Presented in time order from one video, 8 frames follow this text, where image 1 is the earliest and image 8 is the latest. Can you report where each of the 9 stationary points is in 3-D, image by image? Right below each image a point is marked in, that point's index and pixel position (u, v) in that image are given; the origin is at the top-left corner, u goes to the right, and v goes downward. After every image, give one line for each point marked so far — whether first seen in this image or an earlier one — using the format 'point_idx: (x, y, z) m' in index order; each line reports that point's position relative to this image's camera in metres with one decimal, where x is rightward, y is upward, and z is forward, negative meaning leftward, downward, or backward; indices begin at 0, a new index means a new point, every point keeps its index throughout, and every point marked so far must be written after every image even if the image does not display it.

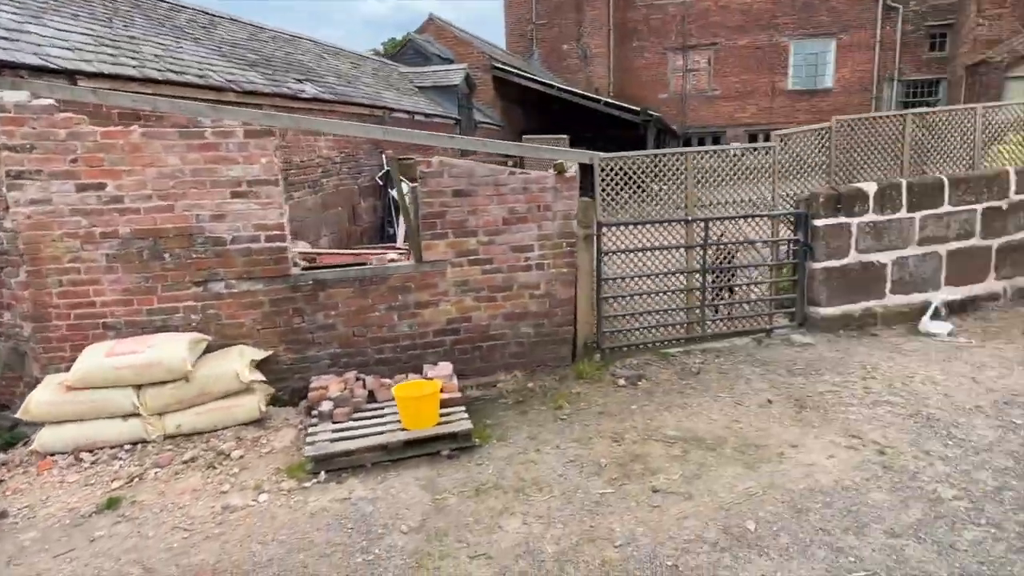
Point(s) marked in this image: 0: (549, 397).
0: (+0.3, -0.8, +4.9) m
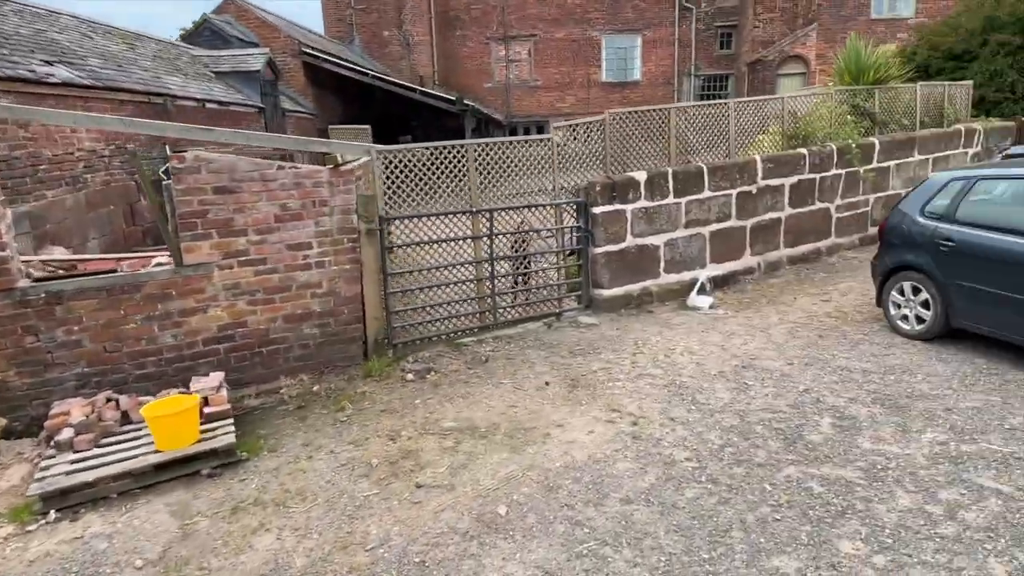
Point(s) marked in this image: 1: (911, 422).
0: (-1.3, -0.8, +4.7) m
1: (+2.4, -0.8, +3.8) m
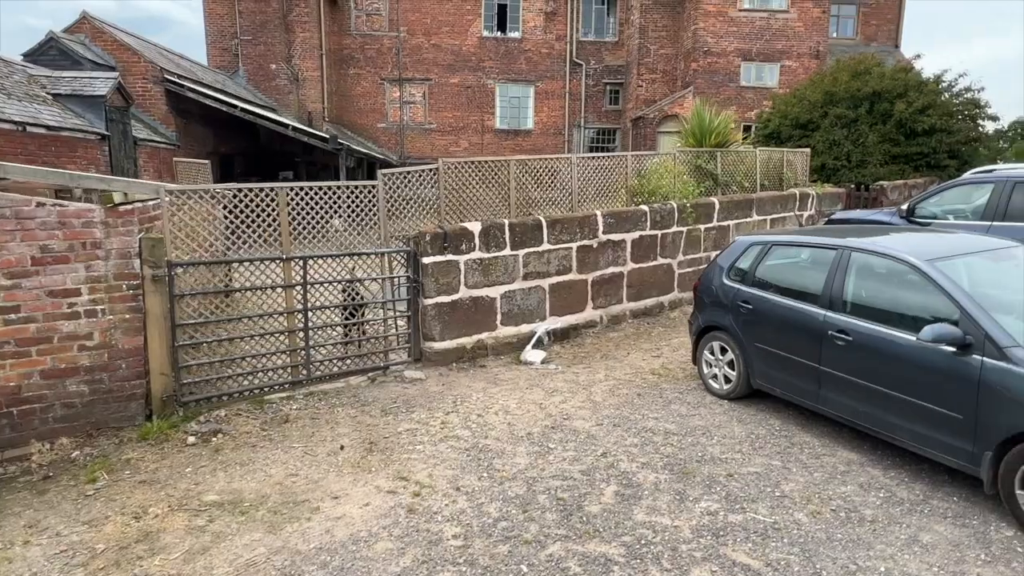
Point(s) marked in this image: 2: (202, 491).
0: (-2.7, -1.2, +4.1) m
1: (+1.0, -1.2, +3.7) m
2: (-1.8, -1.2, +3.8) m
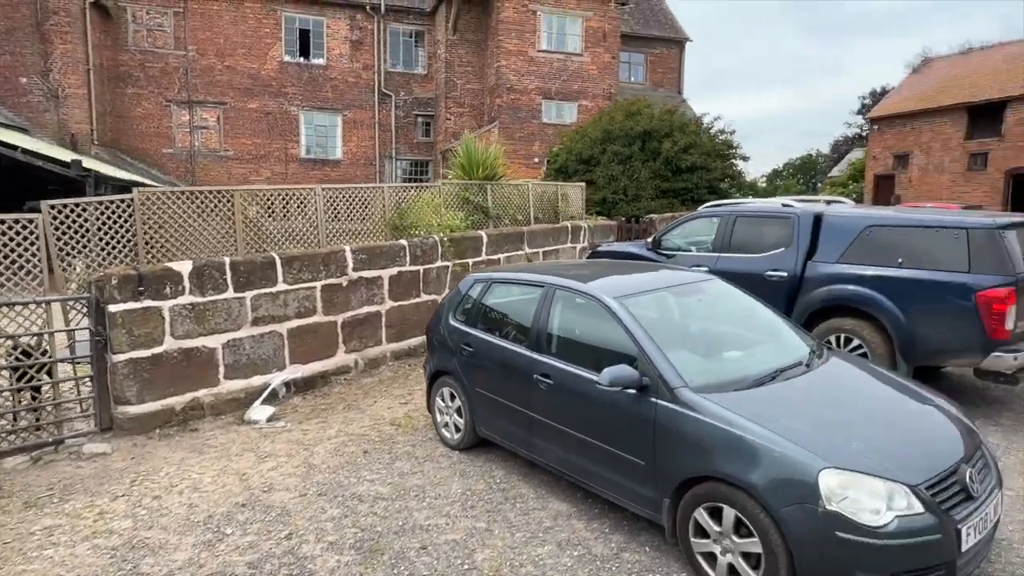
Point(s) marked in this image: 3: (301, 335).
0: (-4.5, -1.5, +2.7) m
1: (-0.7, -1.4, +3.2) m
2: (-3.5, -1.5, +2.6) m
3: (-2.0, -0.4, +6.1) m
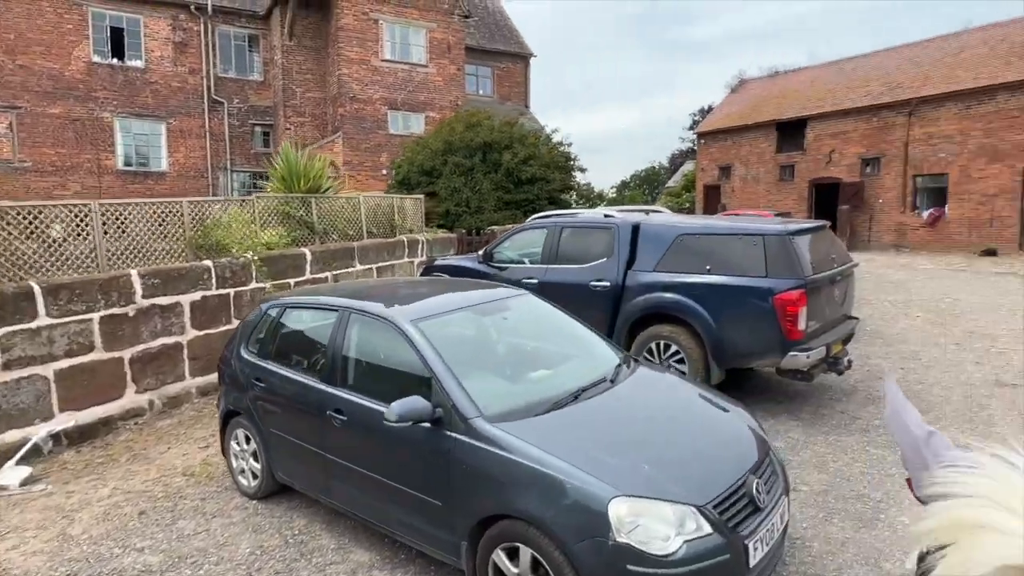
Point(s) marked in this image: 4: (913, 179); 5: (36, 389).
0: (-5.2, -1.8, +1.3) m
1: (-1.6, -1.6, +2.6) m
2: (-4.3, -1.8, +1.4) m
3: (-3.6, -0.7, +5.2) m
4: (+11.8, +3.2, +18.7) m
5: (-3.7, -0.8, +5.0) m
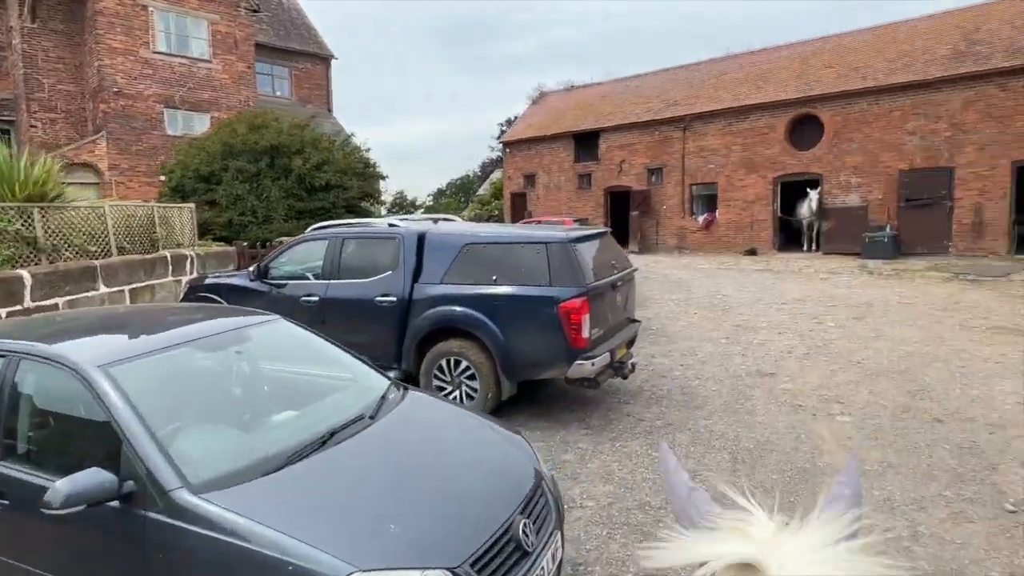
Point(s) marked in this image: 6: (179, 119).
0: (-5.5, -2.1, -0.7) m
1: (-2.5, -1.7, +1.6) m
2: (-4.6, -2.0, -0.3) m
3: (-5.1, -1.0, +3.6) m
4: (+5.8, +3.3, +20.8) m
5: (-5.1, -1.1, +3.3) m
6: (-10.1, +5.1, +19.4) m
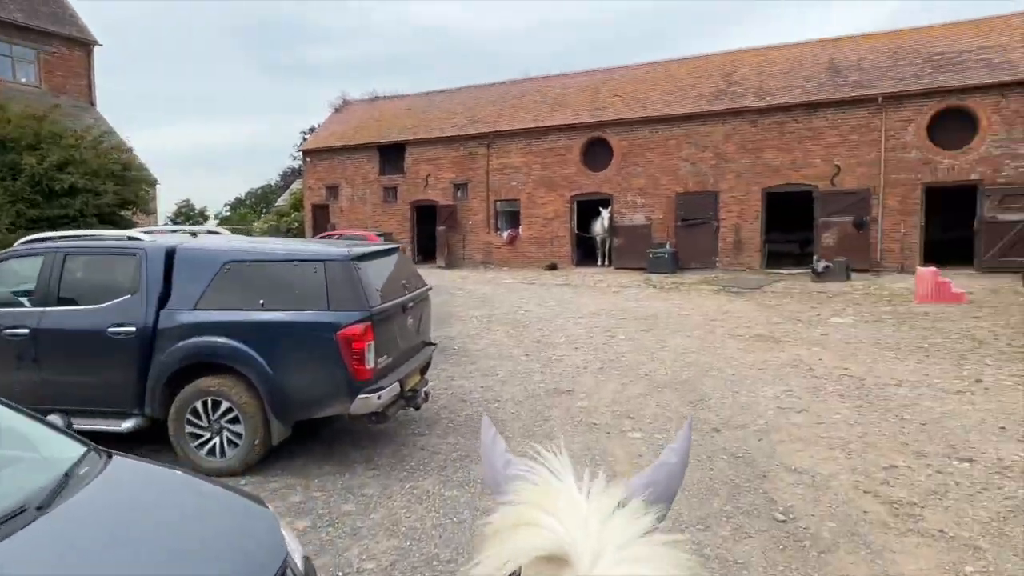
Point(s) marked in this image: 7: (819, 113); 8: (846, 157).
0: (-5.2, -2.2, -2.7) m
1: (-2.9, -1.9, +0.3) m
2: (-4.4, -2.1, -2.2) m
3: (-6.0, -1.2, +1.4) m
4: (-0.6, +2.8, +21.1) m
5: (-5.9, -1.3, +1.2) m
6: (-15.4, +4.5, +15.3) m
7: (+7.9, +4.5, +16.5) m
8: (+8.5, +3.3, +16.3) m
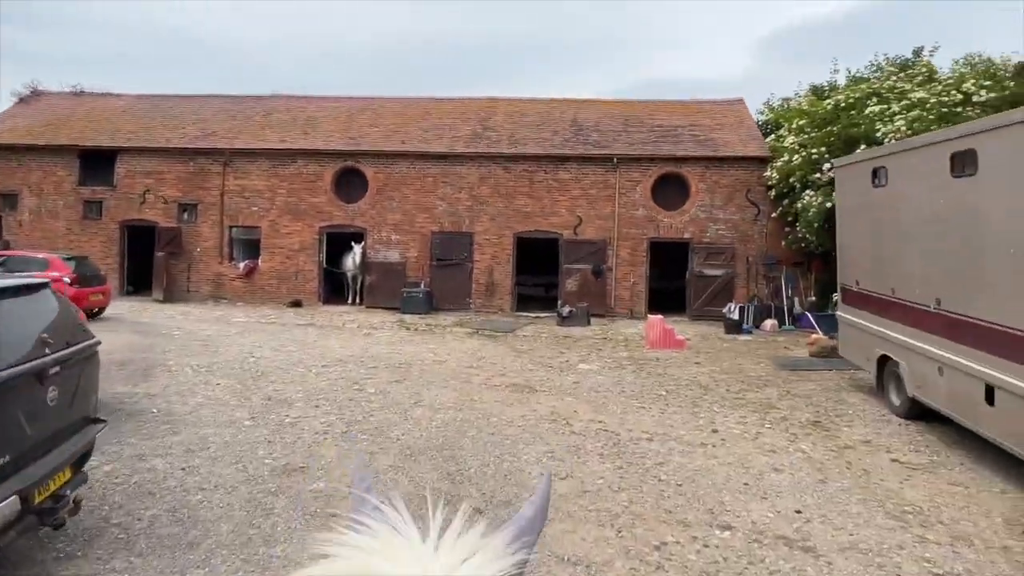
0: (-3.6, -2.0, -5.6) m
1: (-2.6, -1.9, -1.9) m
2: (-3.1, -2.0, -4.7) m
3: (-5.9, -1.2, -1.9) m
4: (-8.2, +1.7, +18.5) m
5: (-5.8, -1.2, -2.2) m
6: (-19.7, +4.2, +7.7) m
7: (+1.5, +3.3, +17.5) m
8: (+2.1, +2.2, +17.5) m
